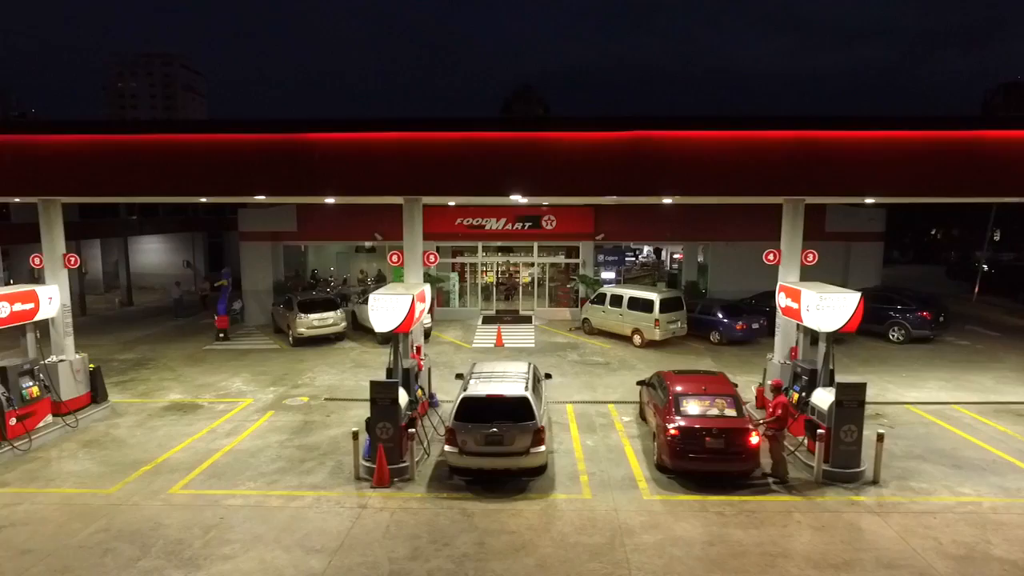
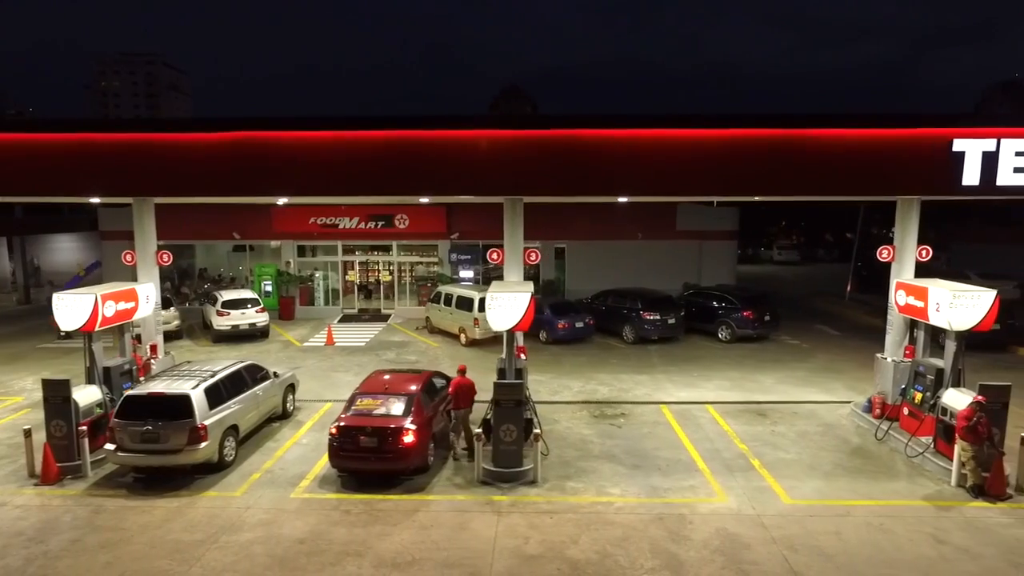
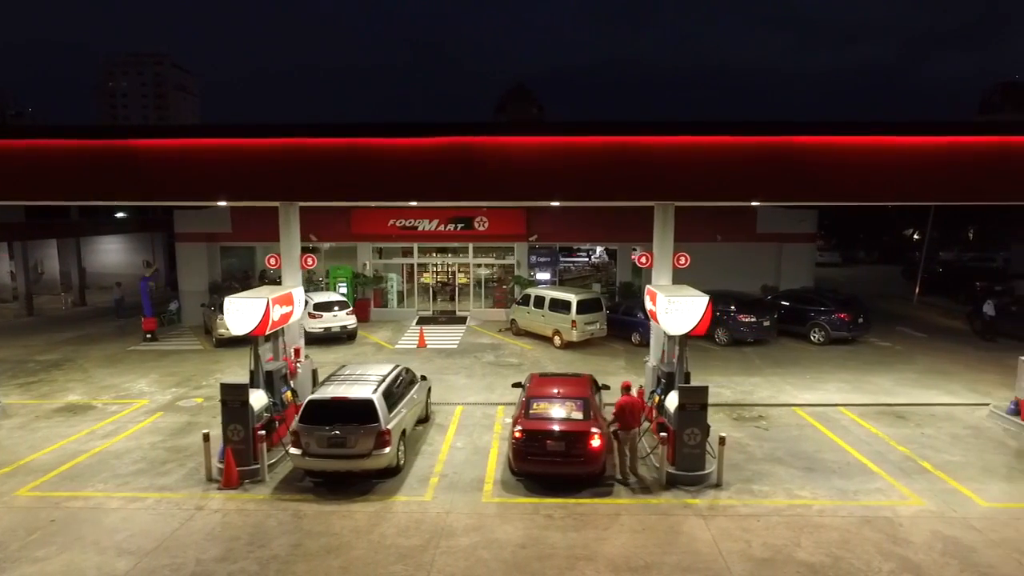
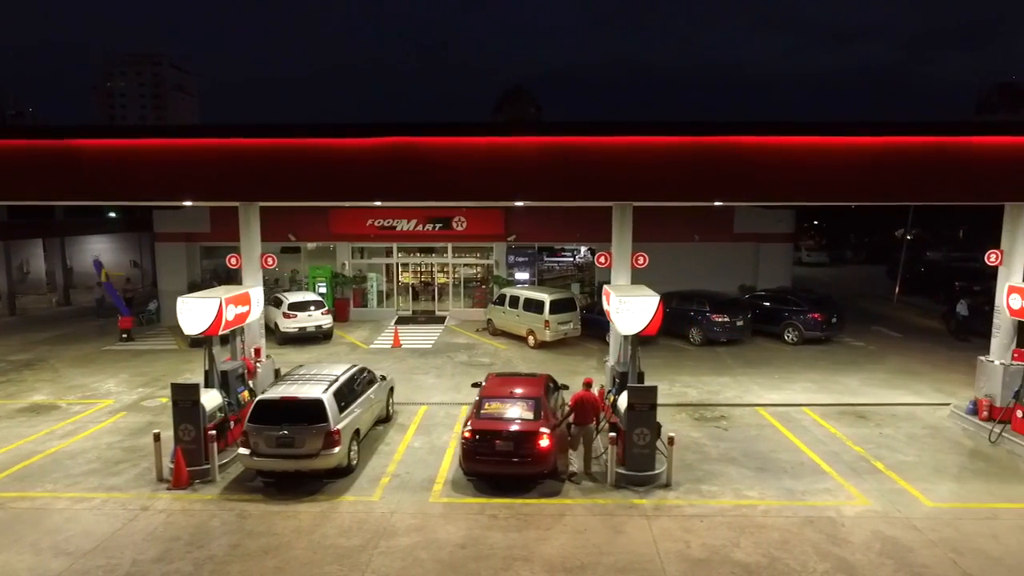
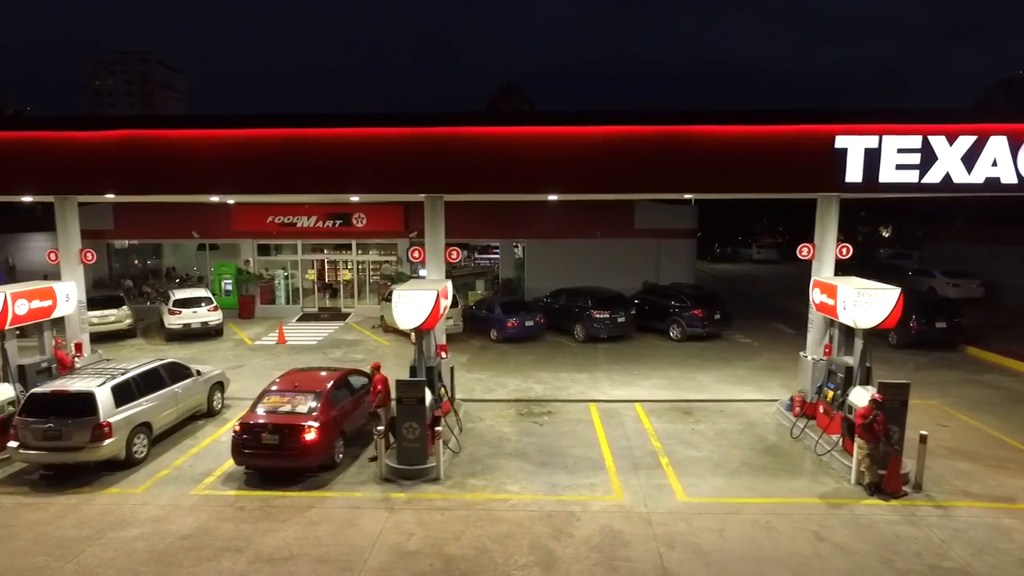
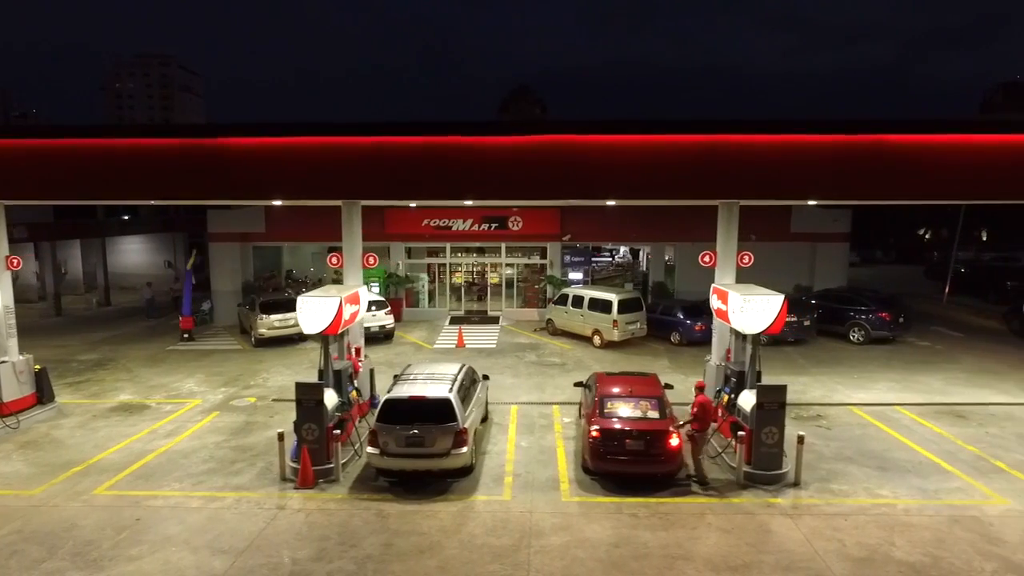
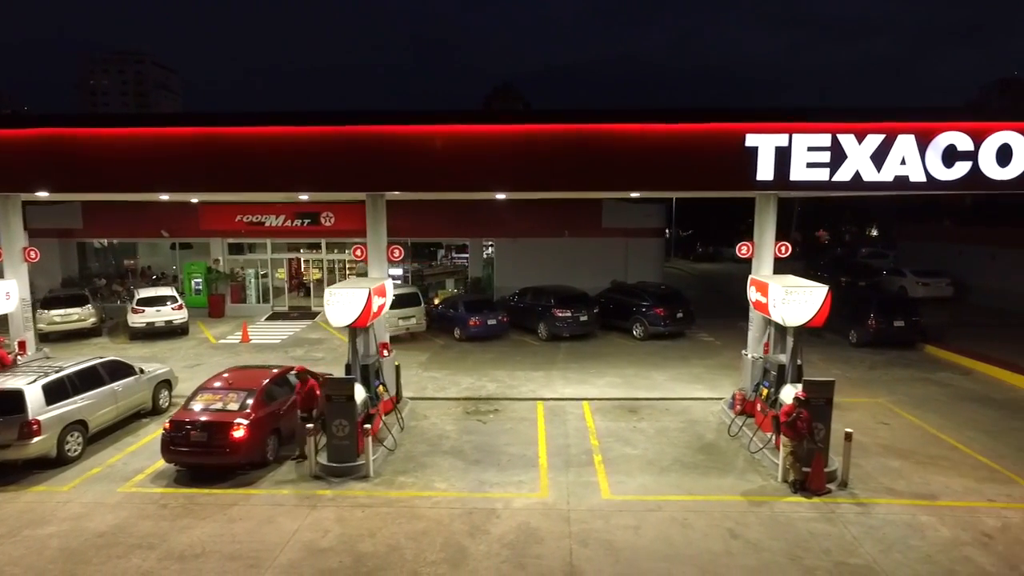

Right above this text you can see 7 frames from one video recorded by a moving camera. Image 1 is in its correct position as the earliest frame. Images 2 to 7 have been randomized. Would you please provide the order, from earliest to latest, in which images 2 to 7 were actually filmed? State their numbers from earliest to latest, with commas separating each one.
6, 3, 4, 2, 5, 7
